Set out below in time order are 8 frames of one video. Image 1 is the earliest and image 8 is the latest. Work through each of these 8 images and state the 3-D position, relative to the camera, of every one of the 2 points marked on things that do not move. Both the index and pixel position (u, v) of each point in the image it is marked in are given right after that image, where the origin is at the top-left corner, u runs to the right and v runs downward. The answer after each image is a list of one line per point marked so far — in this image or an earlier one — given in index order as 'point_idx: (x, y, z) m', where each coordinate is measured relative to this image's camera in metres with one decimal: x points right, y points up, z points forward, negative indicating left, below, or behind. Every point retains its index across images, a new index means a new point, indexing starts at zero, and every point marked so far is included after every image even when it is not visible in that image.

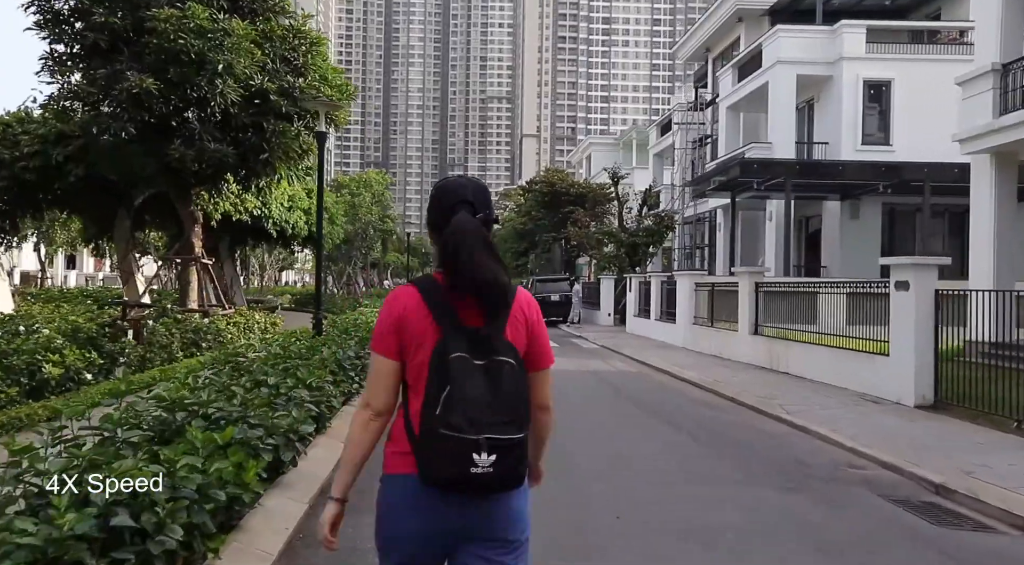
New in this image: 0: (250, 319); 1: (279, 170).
0: (-5.2, -0.7, +17.9) m
1: (-4.2, +2.0, +16.4) m
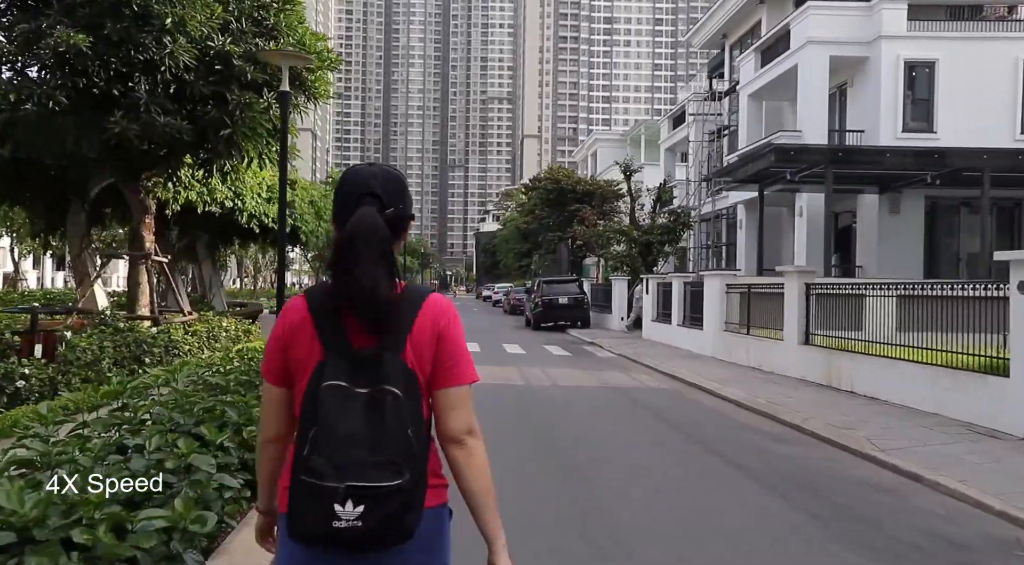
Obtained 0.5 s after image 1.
0: (-5.1, -0.8, +15.3) m
1: (-4.0, +2.0, +13.8) m
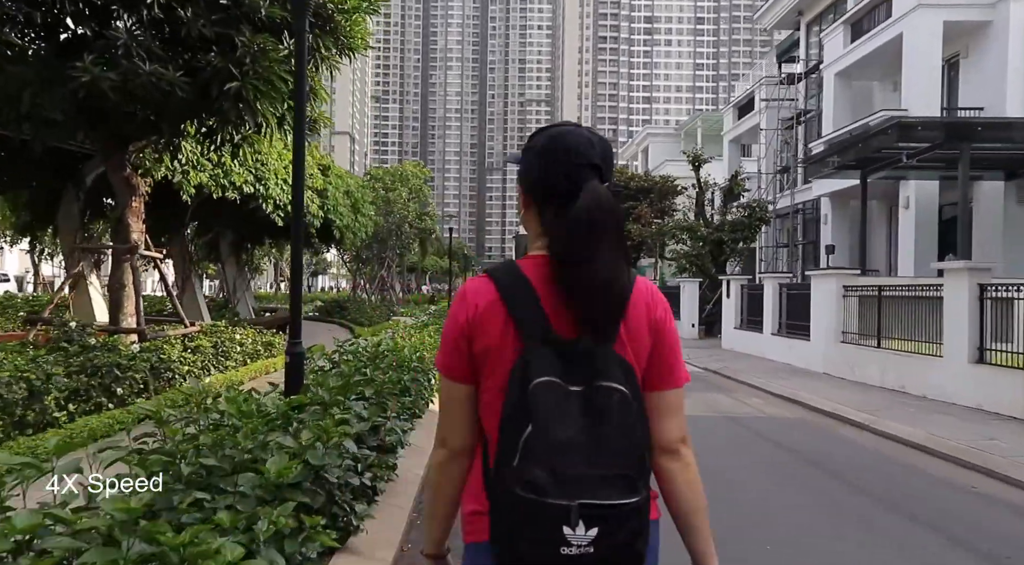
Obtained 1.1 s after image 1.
0: (-3.9, -0.8, +12.1) m
1: (-2.9, +2.0, +10.6) m
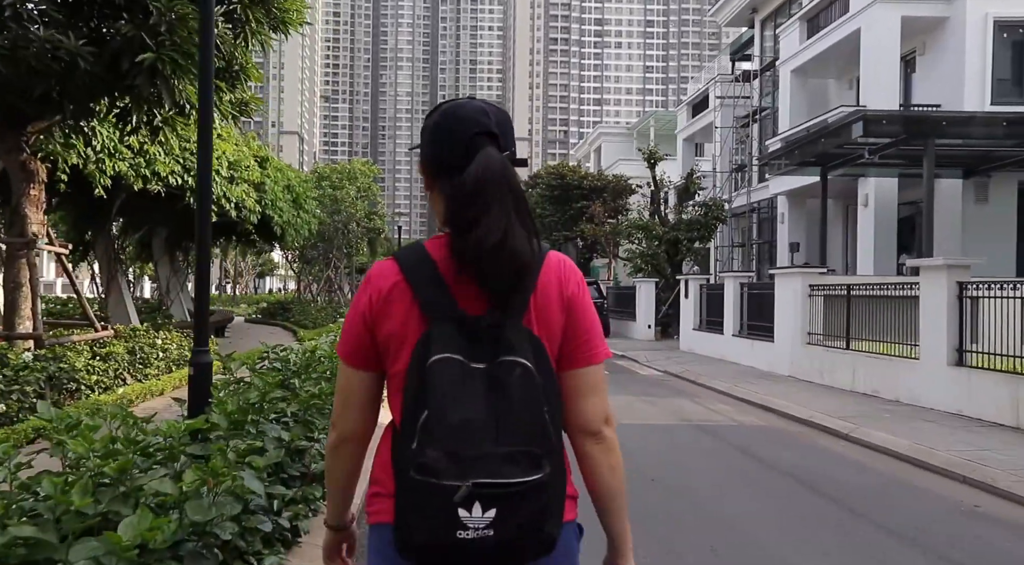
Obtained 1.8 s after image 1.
0: (-4.5, -0.8, +10.9) m
1: (-3.4, +2.0, +9.4) m
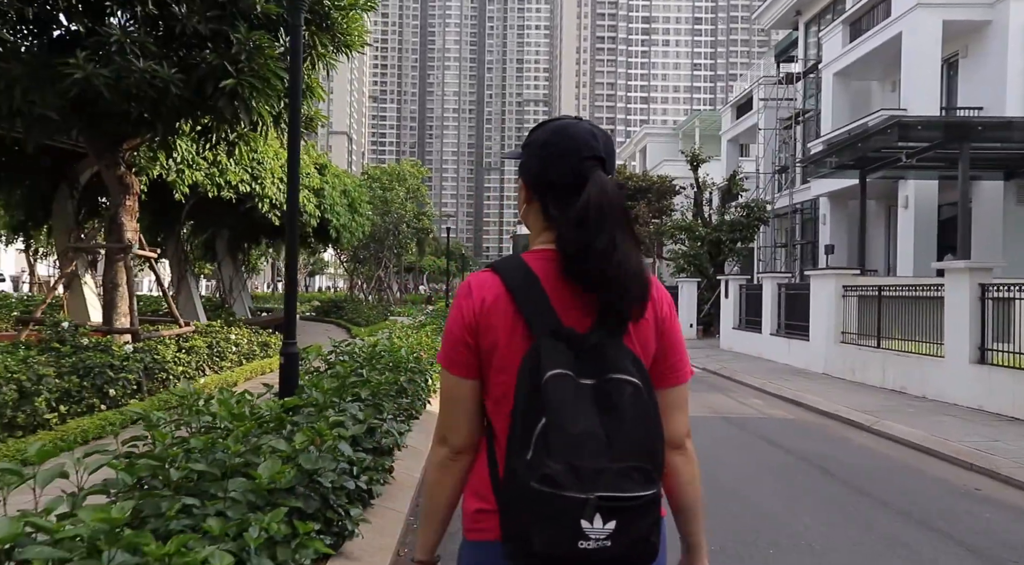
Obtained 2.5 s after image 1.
0: (-3.9, -0.8, +12.0) m
1: (-2.9, +2.0, +10.5) m
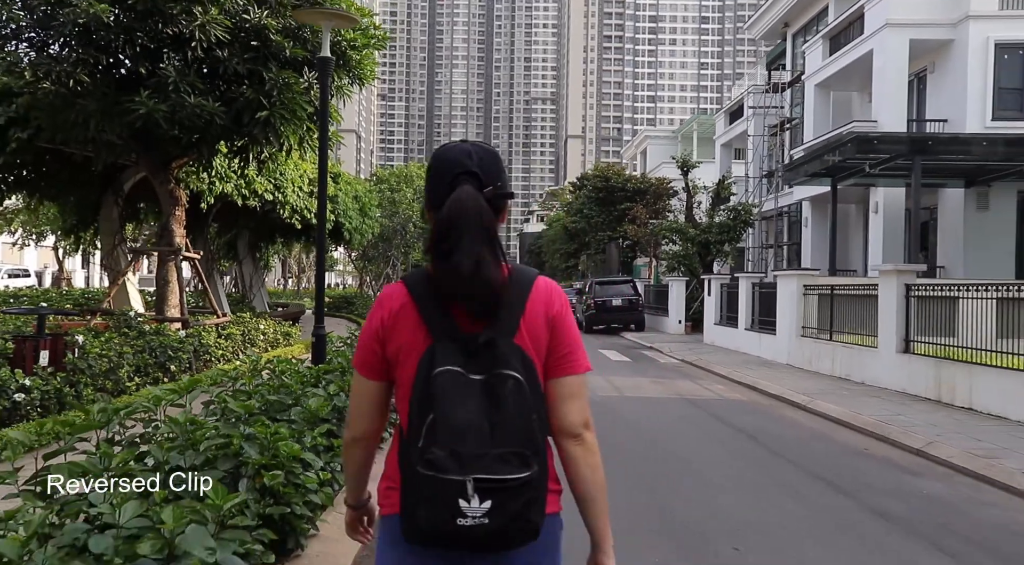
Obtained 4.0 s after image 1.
0: (-4.1, -0.7, +14.0) m
1: (-3.1, +2.0, +12.5) m
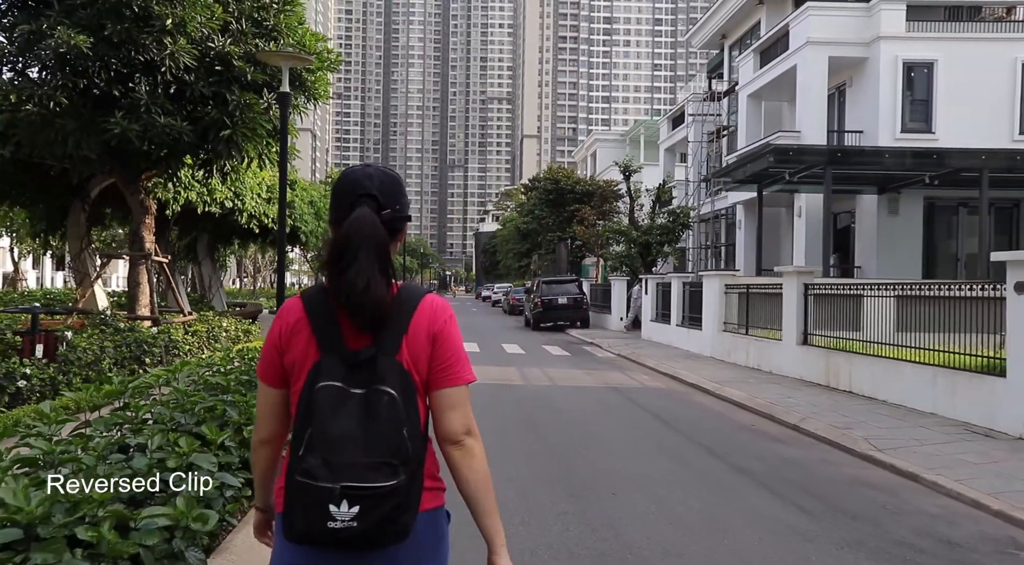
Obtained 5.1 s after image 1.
0: (-5.1, -0.8, +15.3) m
1: (-4.0, +2.0, +13.8) m
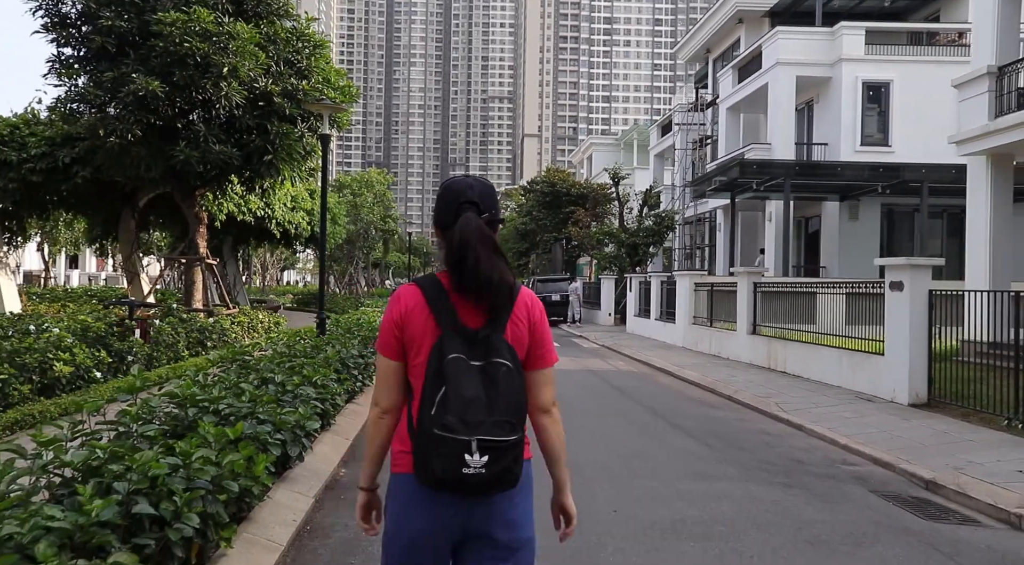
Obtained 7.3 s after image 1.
0: (-5.2, -0.7, +18.1) m
1: (-4.1, +2.0, +16.6) m
